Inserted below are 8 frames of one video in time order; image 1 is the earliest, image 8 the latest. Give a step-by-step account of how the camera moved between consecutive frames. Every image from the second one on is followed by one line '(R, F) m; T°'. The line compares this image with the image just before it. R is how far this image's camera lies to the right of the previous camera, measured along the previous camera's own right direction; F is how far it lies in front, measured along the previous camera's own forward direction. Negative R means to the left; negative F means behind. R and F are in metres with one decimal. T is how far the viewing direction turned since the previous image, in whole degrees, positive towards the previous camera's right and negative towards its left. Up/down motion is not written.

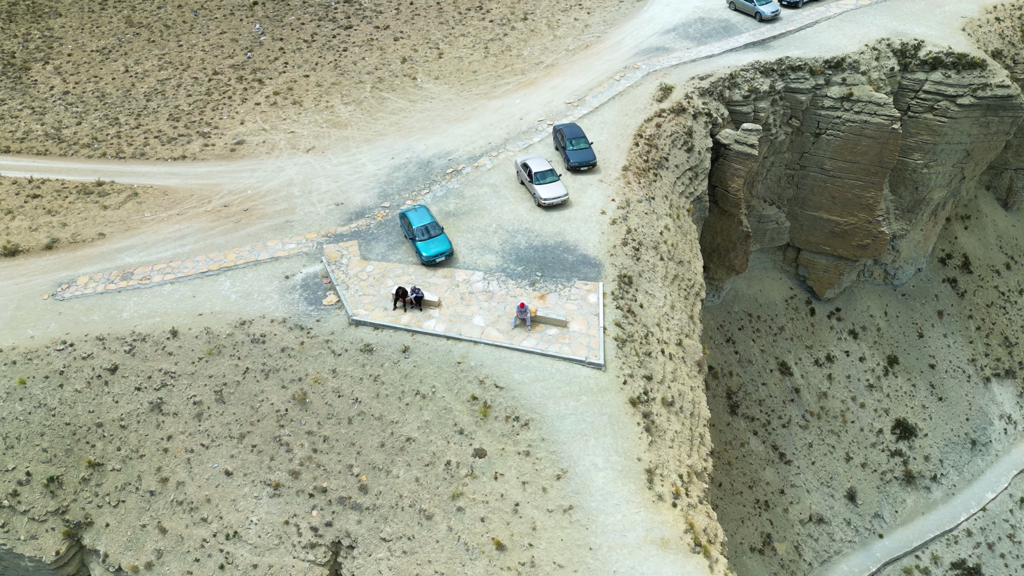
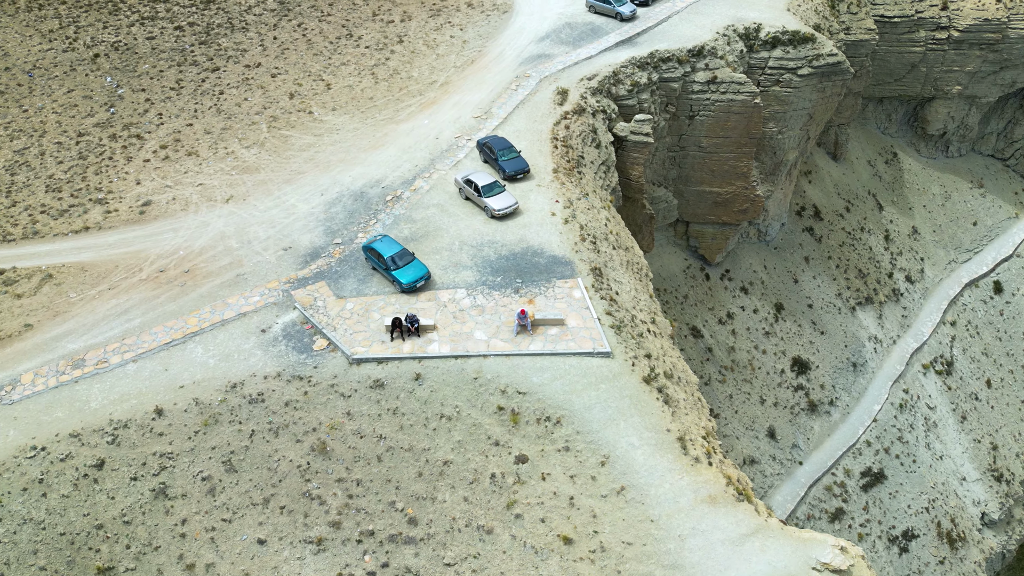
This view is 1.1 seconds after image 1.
(-5.2, -0.3) m; +13°
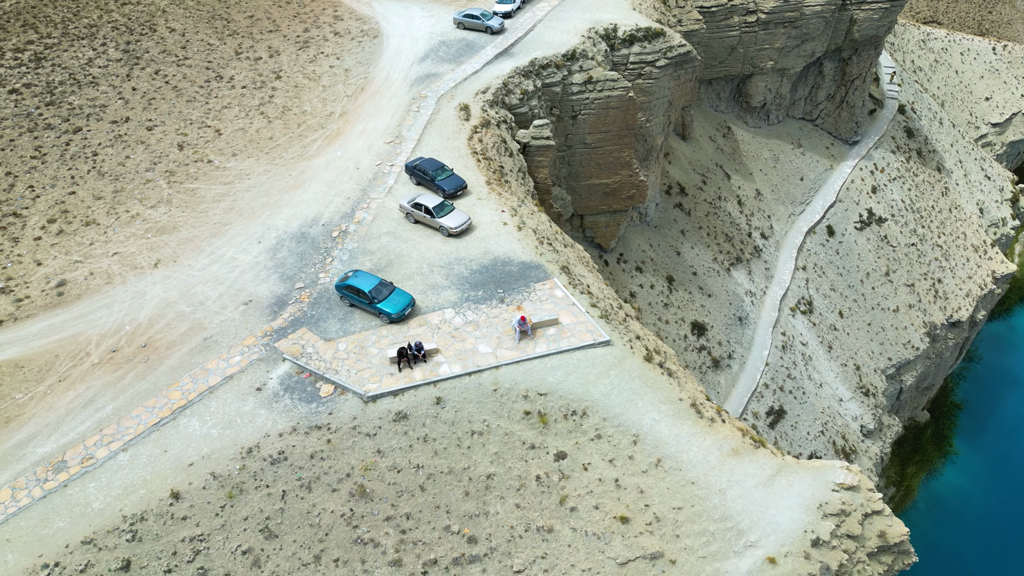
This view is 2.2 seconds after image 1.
(-5.5, -0.3) m; +13°
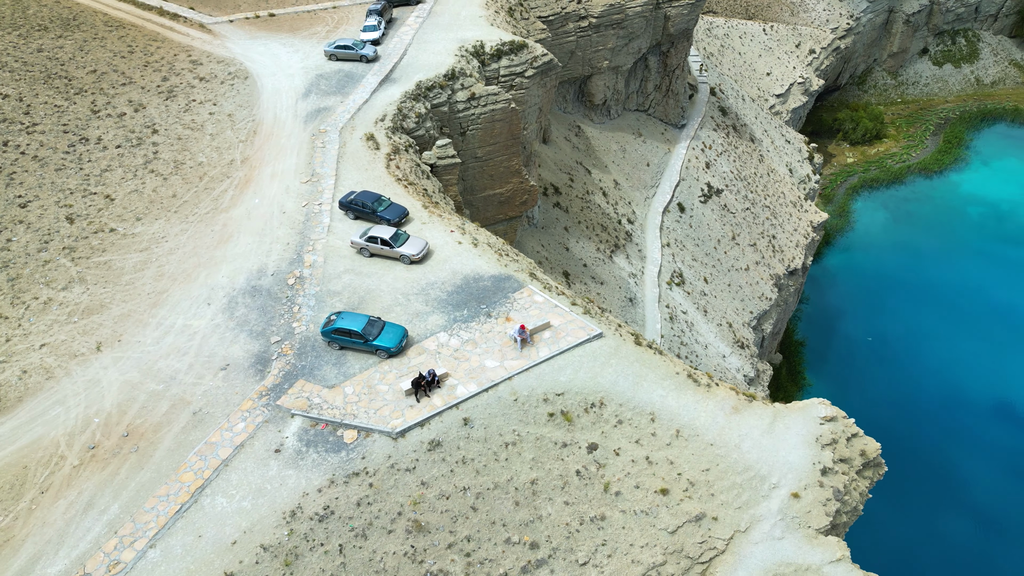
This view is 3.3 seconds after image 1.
(-5.8, -0.2) m; +13°
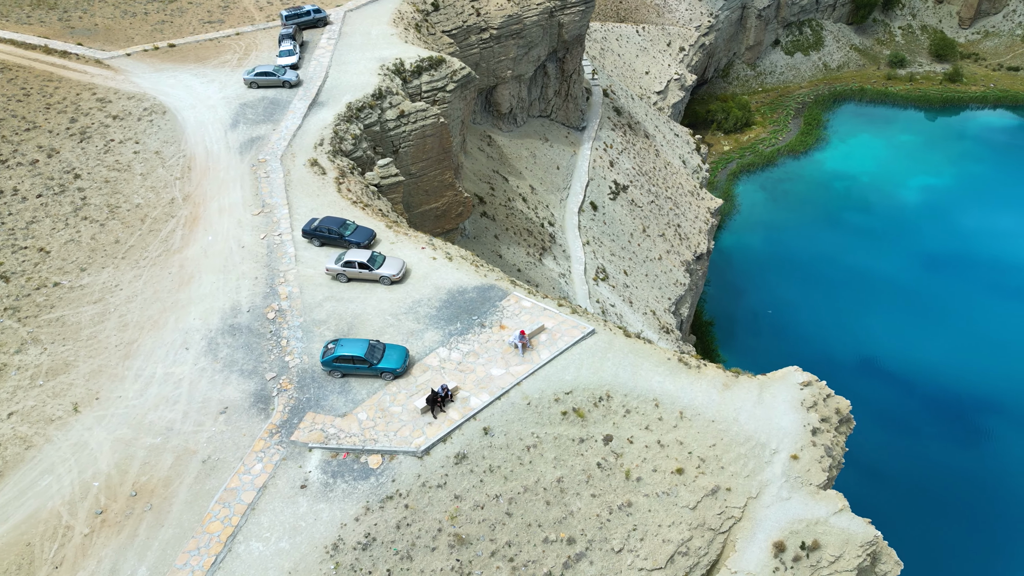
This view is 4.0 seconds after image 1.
(-3.8, -0.3) m; +8°
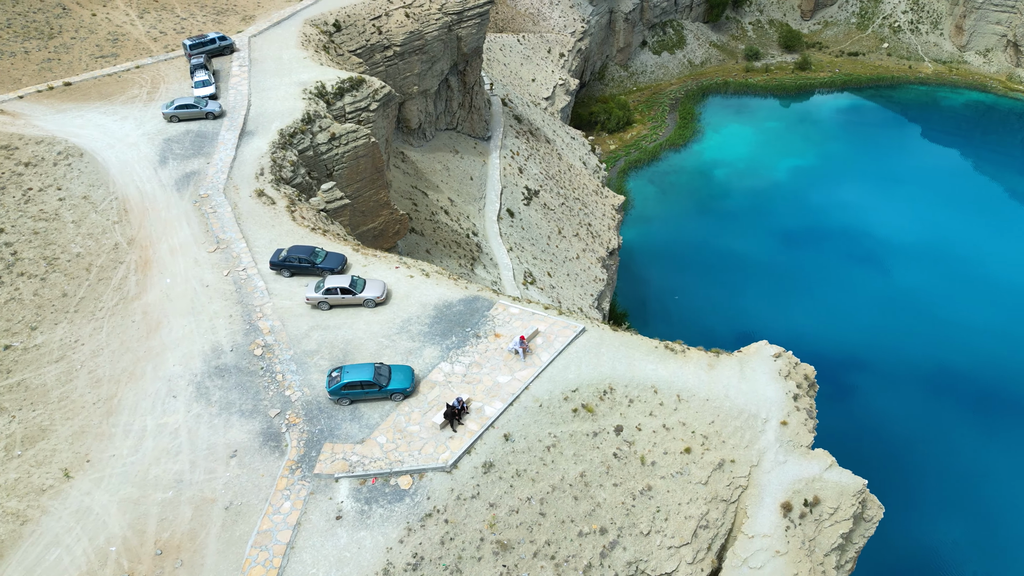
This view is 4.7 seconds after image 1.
(-3.9, -0.3) m; +9°
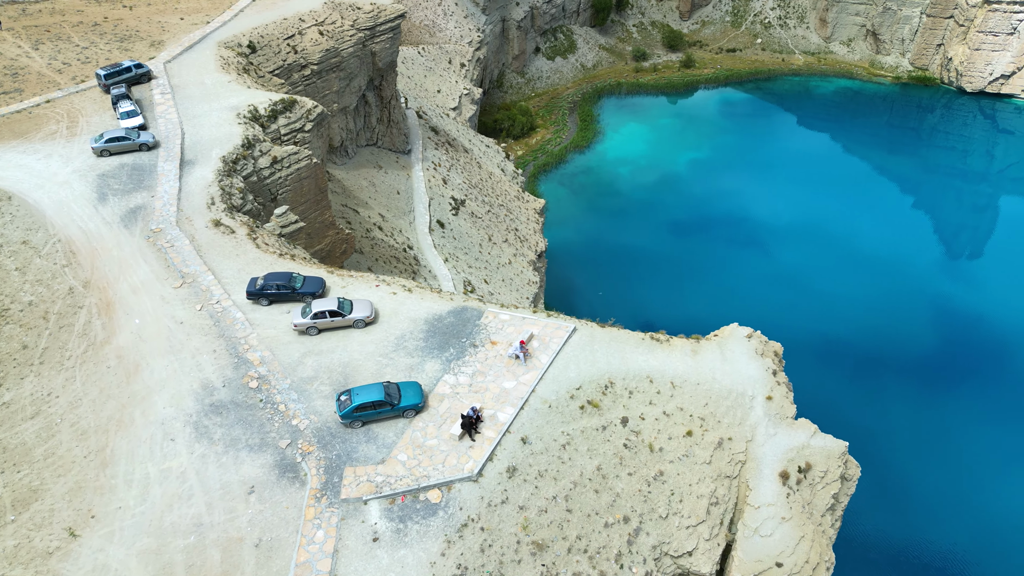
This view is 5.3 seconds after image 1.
(-3.4, -0.3) m; +7°
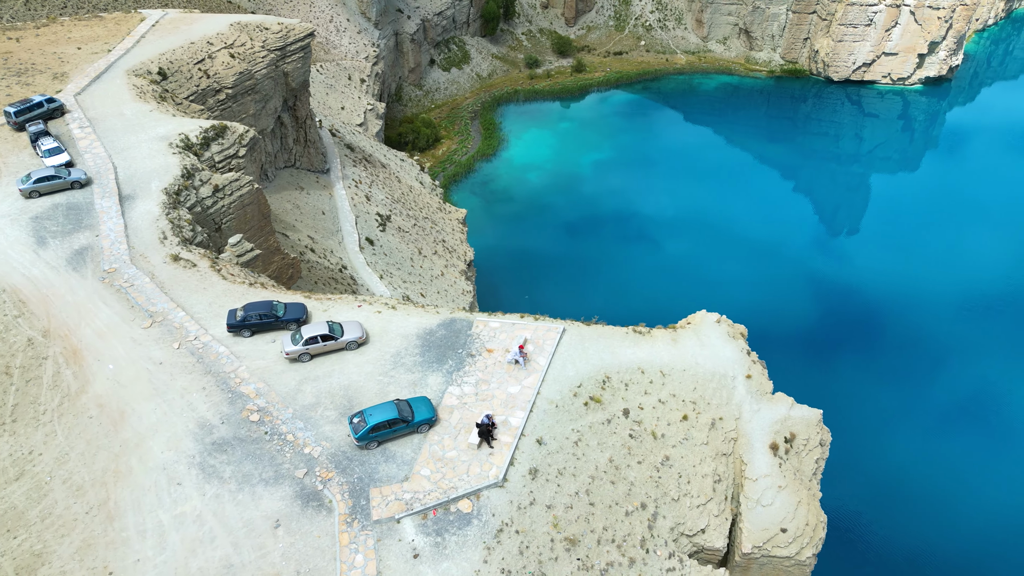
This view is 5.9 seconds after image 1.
(-3.5, -0.4) m; +7°
